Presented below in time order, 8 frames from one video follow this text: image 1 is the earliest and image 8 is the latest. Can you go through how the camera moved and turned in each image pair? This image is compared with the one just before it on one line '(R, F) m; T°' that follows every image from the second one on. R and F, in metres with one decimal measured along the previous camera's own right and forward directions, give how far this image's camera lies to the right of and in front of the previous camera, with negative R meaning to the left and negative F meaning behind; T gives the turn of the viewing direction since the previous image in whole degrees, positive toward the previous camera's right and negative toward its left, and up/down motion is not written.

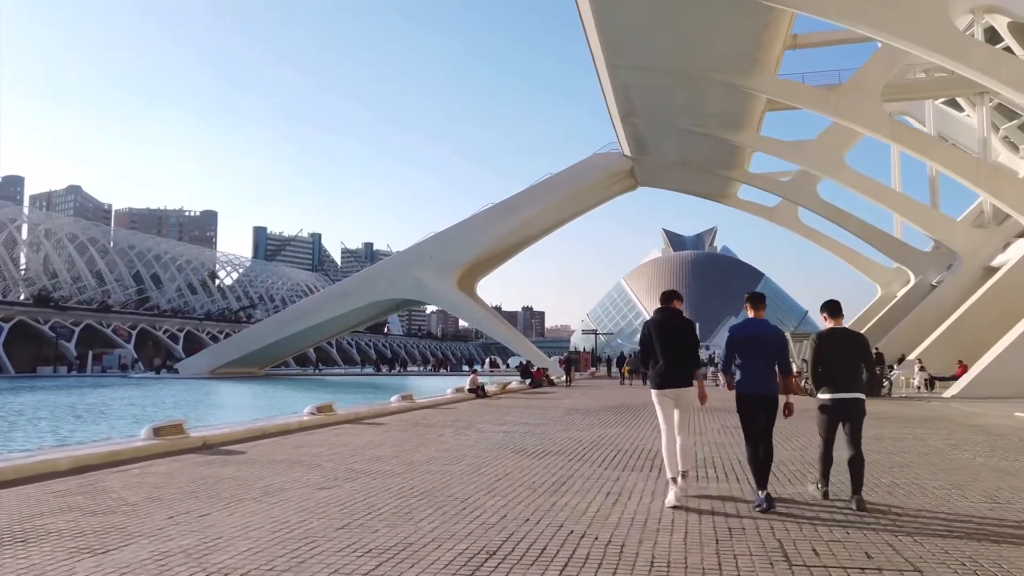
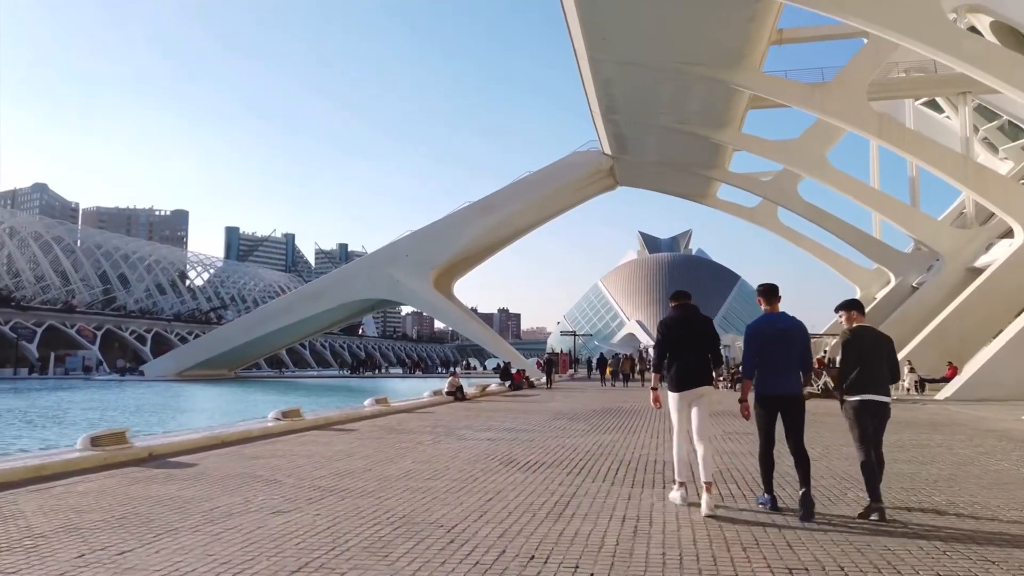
(-0.1, +0.7) m; +2°
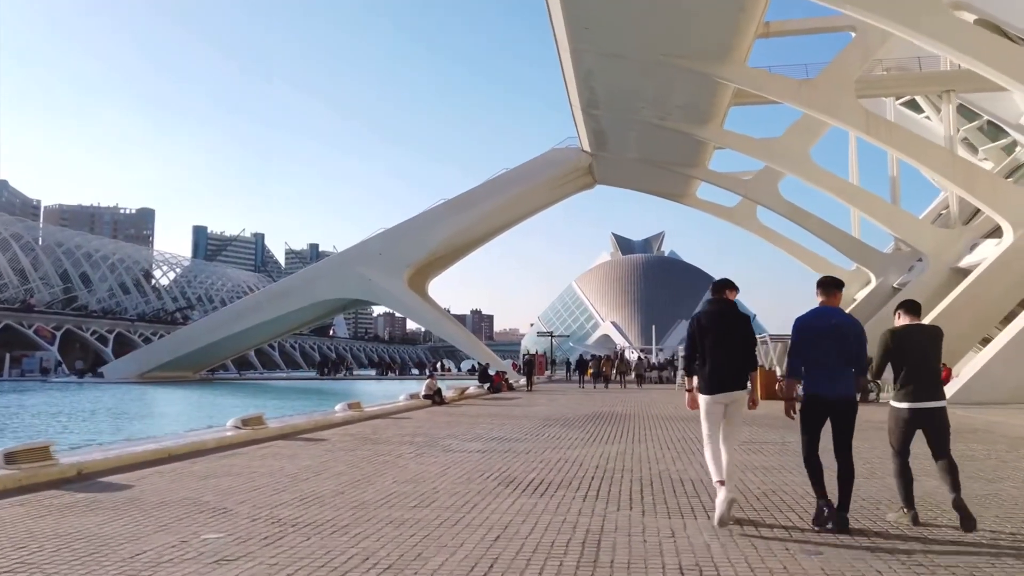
(-0.2, +0.8) m; +2°
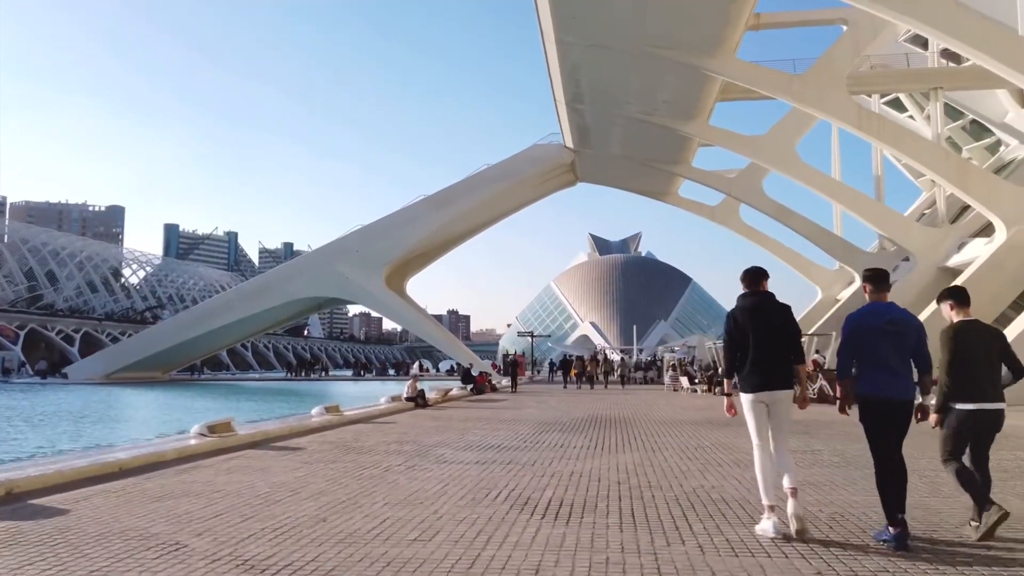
(-0.2, +0.7) m; +2°
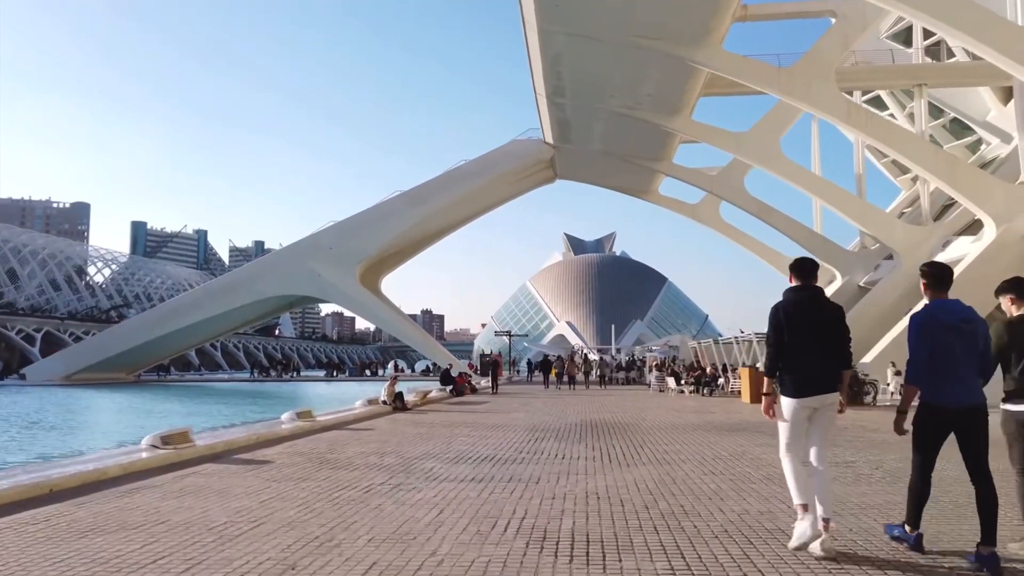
(-0.2, +0.7) m; +2°
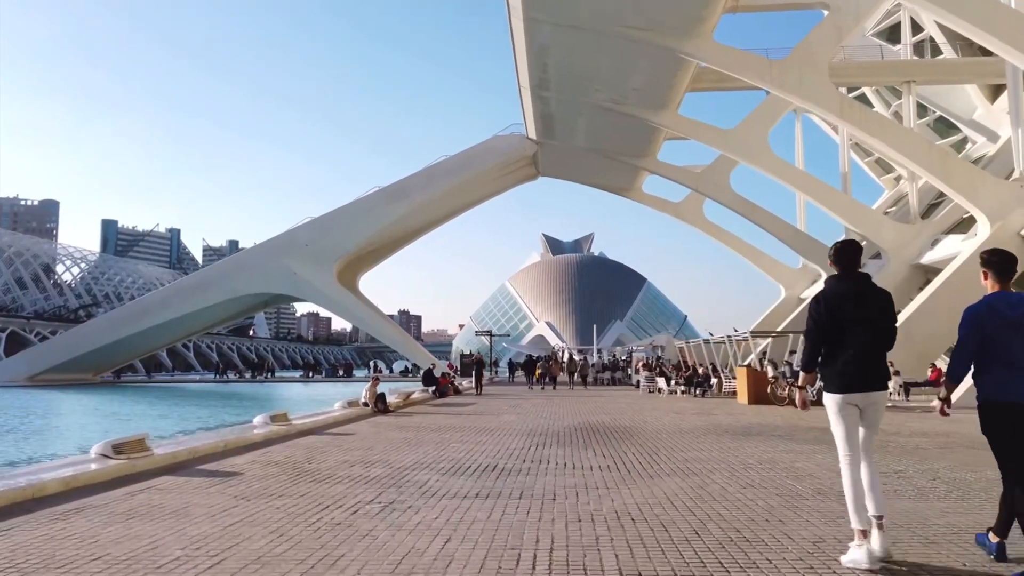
(-0.2, +0.7) m; +2°
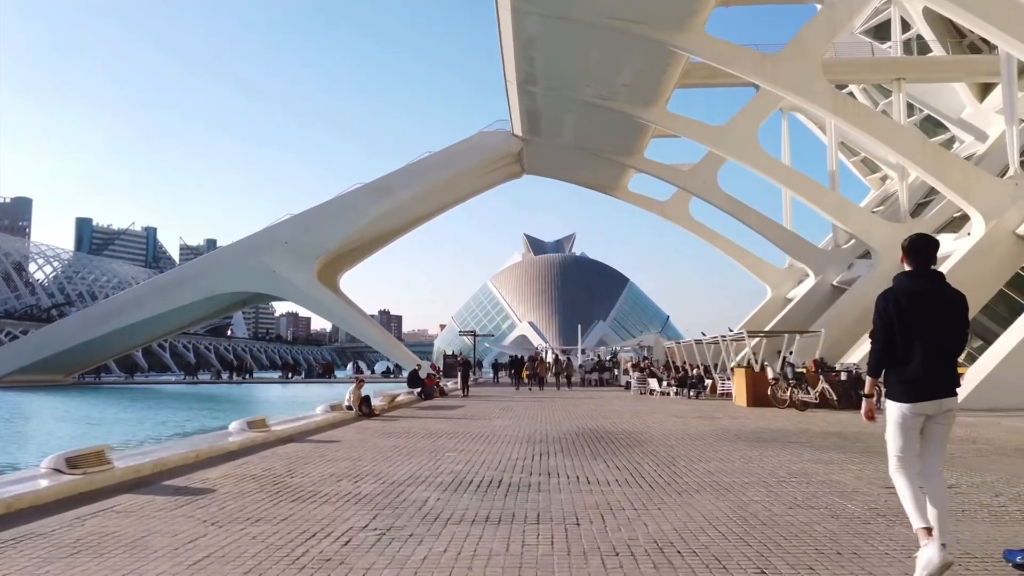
(-0.1, +0.5) m; +1°
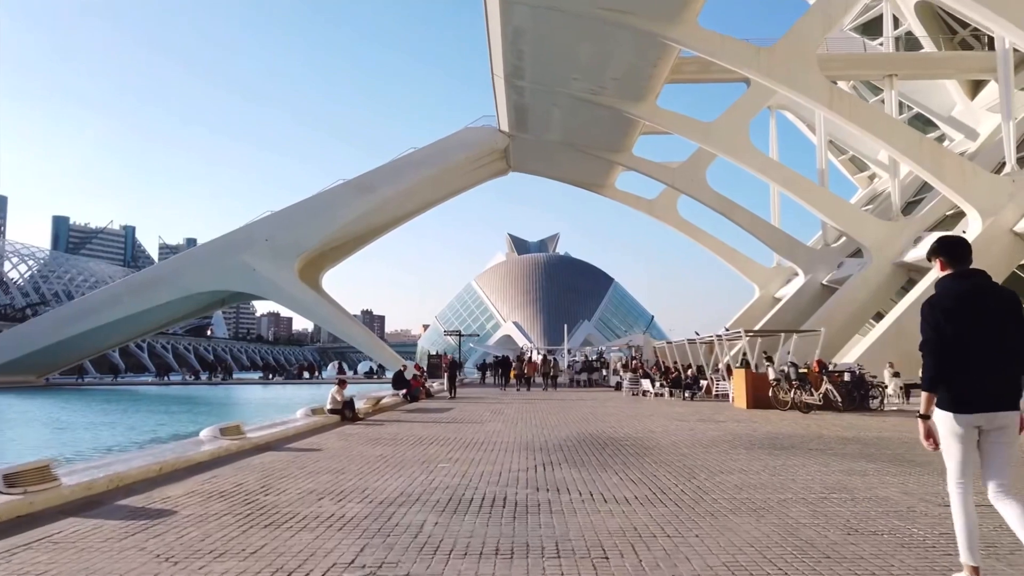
(-0.1, +0.5) m; +1°
